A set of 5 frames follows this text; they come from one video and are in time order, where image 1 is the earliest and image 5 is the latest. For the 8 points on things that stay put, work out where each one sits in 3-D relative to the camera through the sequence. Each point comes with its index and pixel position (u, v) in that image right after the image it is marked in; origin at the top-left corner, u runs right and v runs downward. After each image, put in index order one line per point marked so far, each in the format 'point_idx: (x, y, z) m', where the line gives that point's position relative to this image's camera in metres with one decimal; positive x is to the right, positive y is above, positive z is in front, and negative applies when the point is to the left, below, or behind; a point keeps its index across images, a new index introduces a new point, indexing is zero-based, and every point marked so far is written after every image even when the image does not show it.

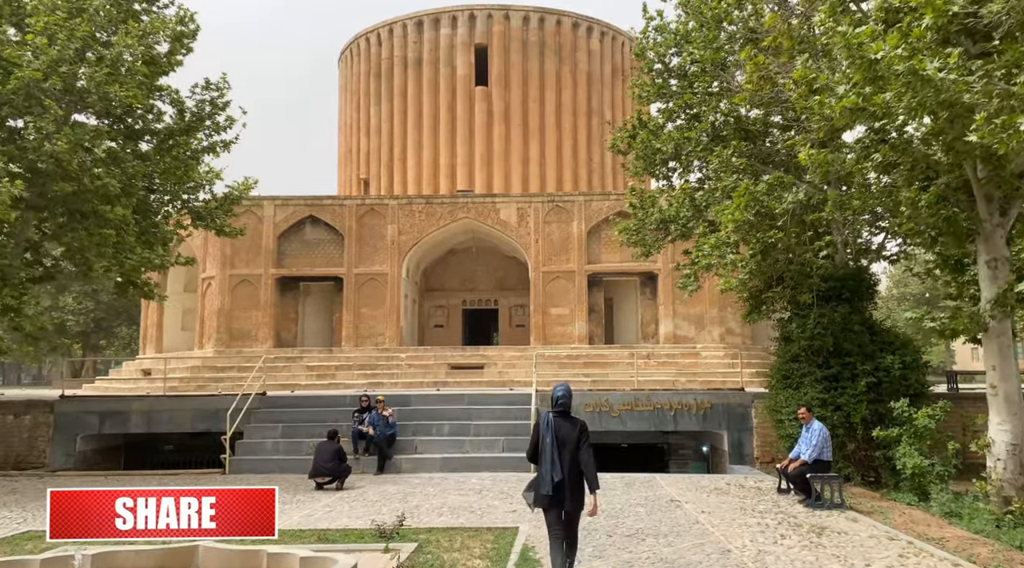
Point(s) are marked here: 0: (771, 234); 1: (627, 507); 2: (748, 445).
0: (+3.0, +0.6, +9.5) m
1: (+1.1, -2.1, +7.9) m
2: (+3.4, -2.3, +11.9) m
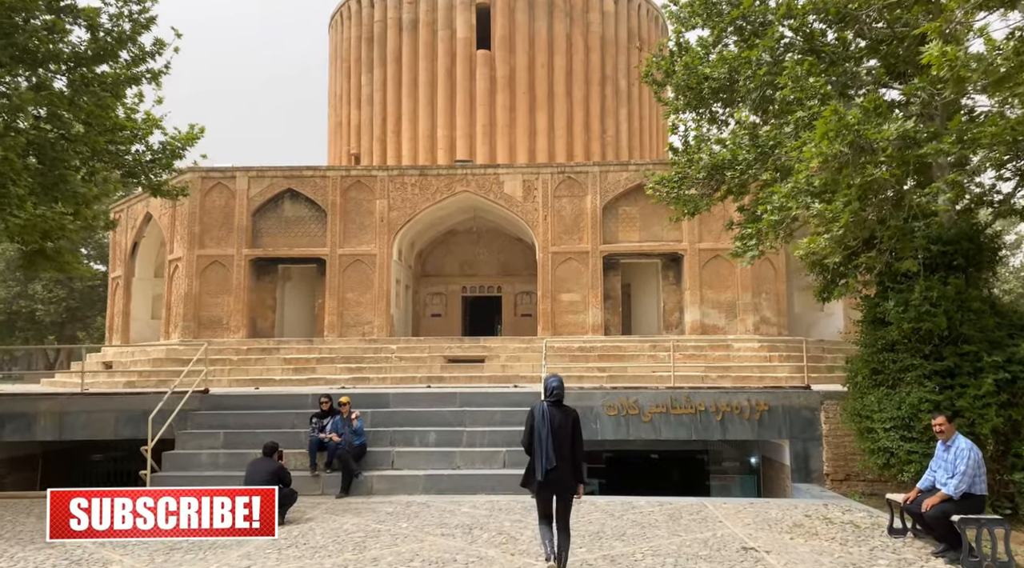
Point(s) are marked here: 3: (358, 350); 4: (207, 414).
0: (+3.0, +0.9, +6.9) m
1: (+1.1, -1.8, +5.4) m
2: (+3.4, -2.0, +9.4) m
3: (-3.1, -1.3, +16.7) m
4: (-3.5, -1.5, +9.5) m
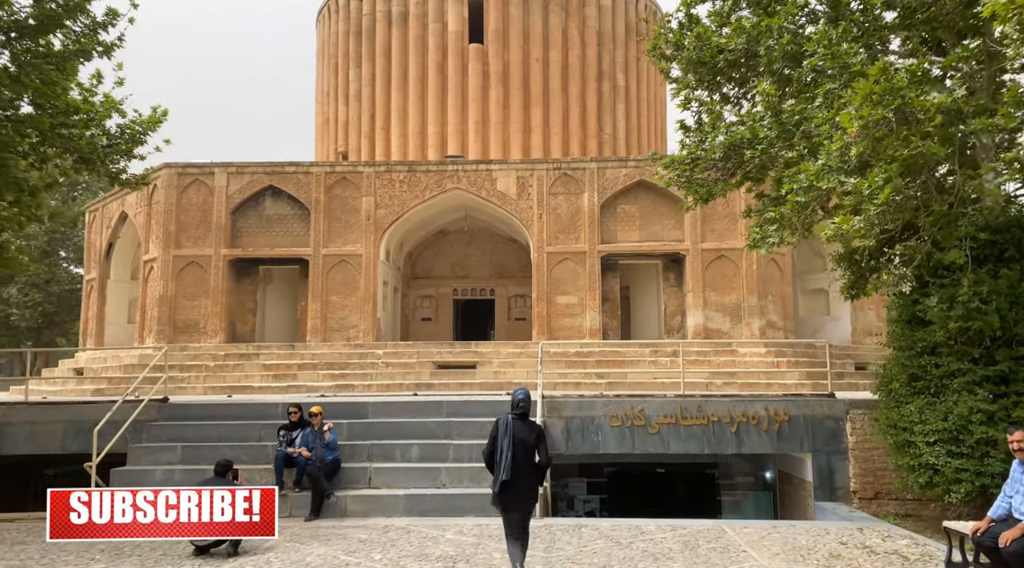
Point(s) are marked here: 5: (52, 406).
0: (+2.9, +1.0, +6.0) m
1: (+1.1, -1.7, +4.4) m
2: (+3.3, -1.9, +8.4) m
3: (-3.2, -1.4, +15.7) m
4: (-3.6, -1.5, +8.5) m
5: (-4.9, -1.3, +8.8) m
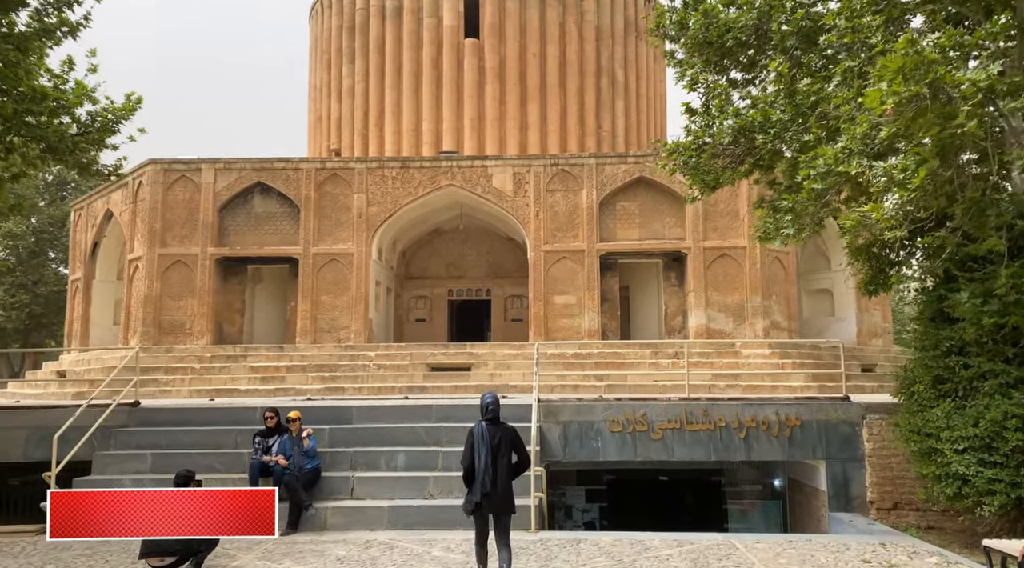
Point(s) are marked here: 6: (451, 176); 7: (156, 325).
0: (+2.9, +1.0, +5.5) m
1: (+1.0, -1.7, +3.9) m
2: (+3.3, -1.9, +7.9) m
3: (-3.3, -1.3, +15.2) m
4: (-3.6, -1.4, +8.0) m
5: (-4.9, -1.3, +8.3) m
6: (-1.2, +2.2, +16.7) m
7: (-7.2, -0.8, +16.8) m
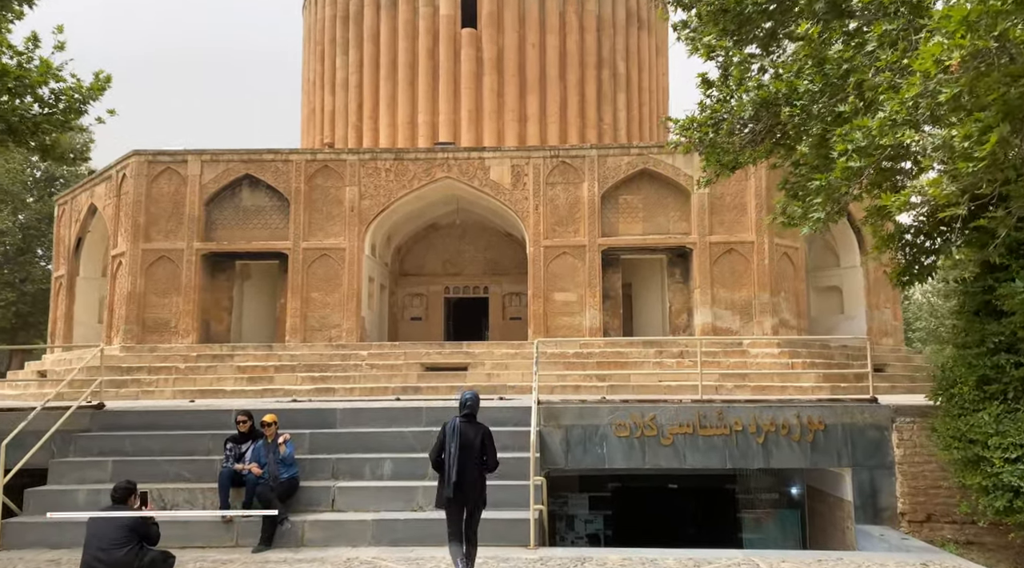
0: (+2.8, +1.1, +4.8) m
1: (+1.0, -1.6, +3.2) m
2: (+3.3, -1.8, +7.2) m
3: (-3.3, -1.3, +14.5) m
4: (-3.6, -1.3, +7.3) m
5: (-5.0, -1.2, +7.6) m
6: (-1.2, +2.2, +16.0) m
7: (-7.2, -0.7, +16.1) m
